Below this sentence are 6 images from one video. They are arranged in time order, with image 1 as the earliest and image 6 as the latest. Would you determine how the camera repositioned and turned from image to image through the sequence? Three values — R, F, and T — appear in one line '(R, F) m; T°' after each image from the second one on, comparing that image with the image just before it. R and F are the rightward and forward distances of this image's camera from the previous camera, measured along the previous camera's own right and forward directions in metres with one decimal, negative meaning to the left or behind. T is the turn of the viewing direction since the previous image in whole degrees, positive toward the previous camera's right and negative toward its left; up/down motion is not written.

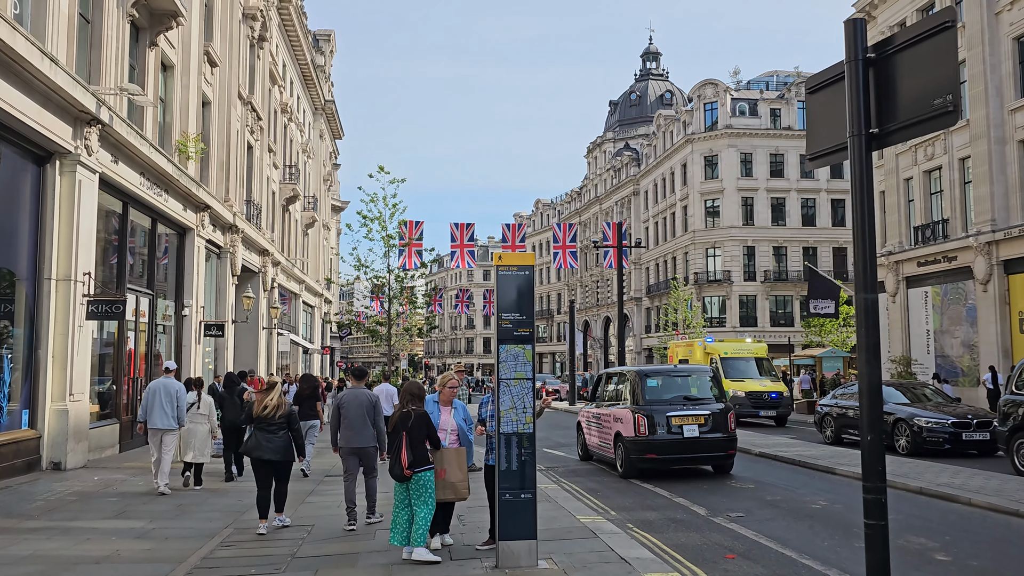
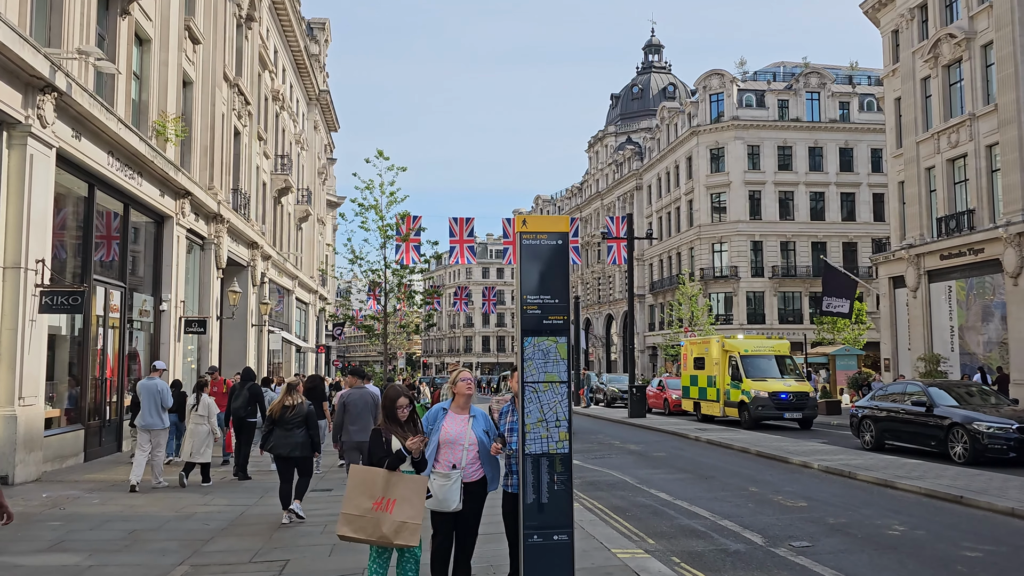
(-0.2, +1.6) m; 0°
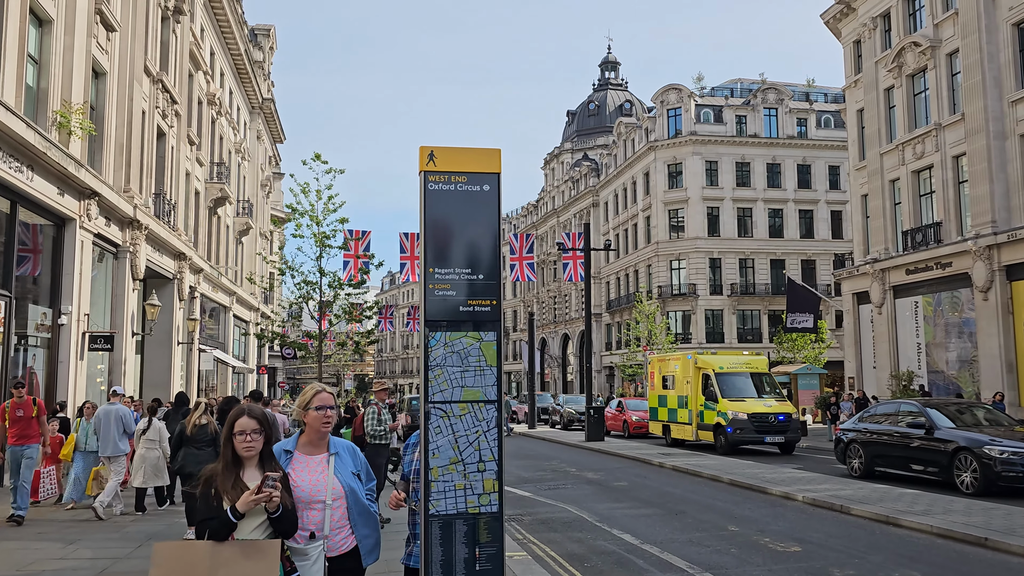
(+0.2, +1.8) m; +3°
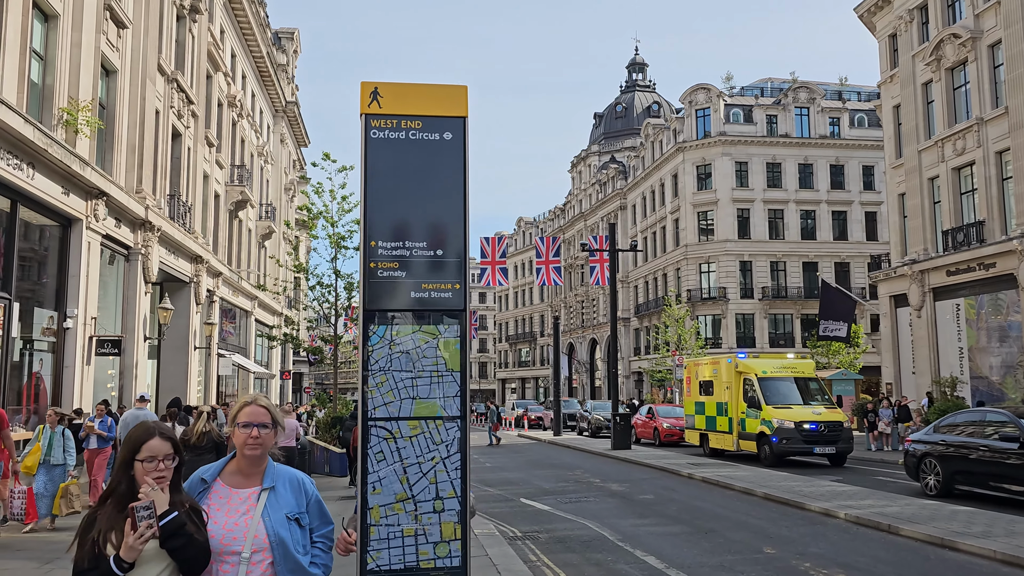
(+0.2, +0.8) m; -2°
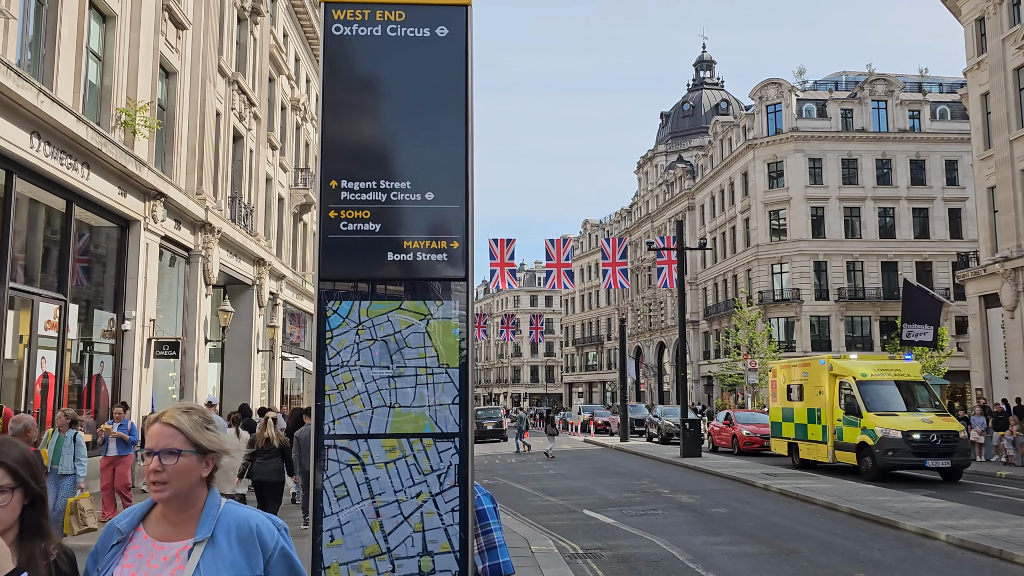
(+0.1, +0.7) m; -4°
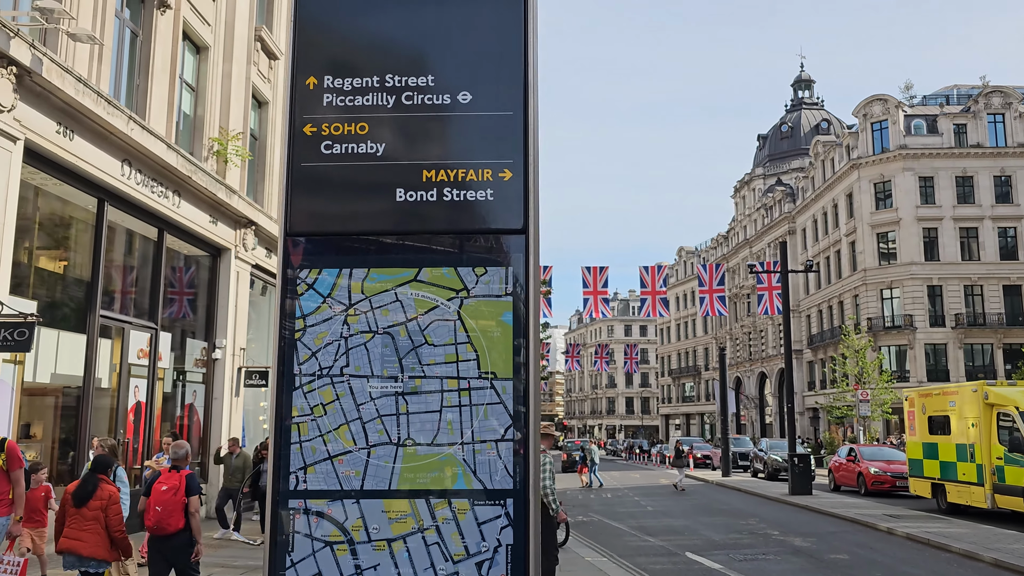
(0.0, +0.7) m; -6°
